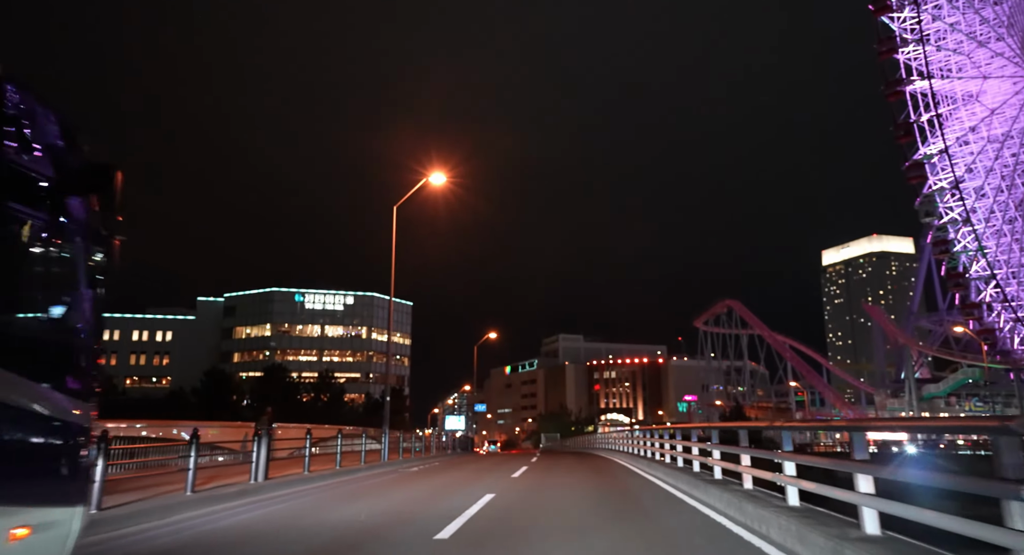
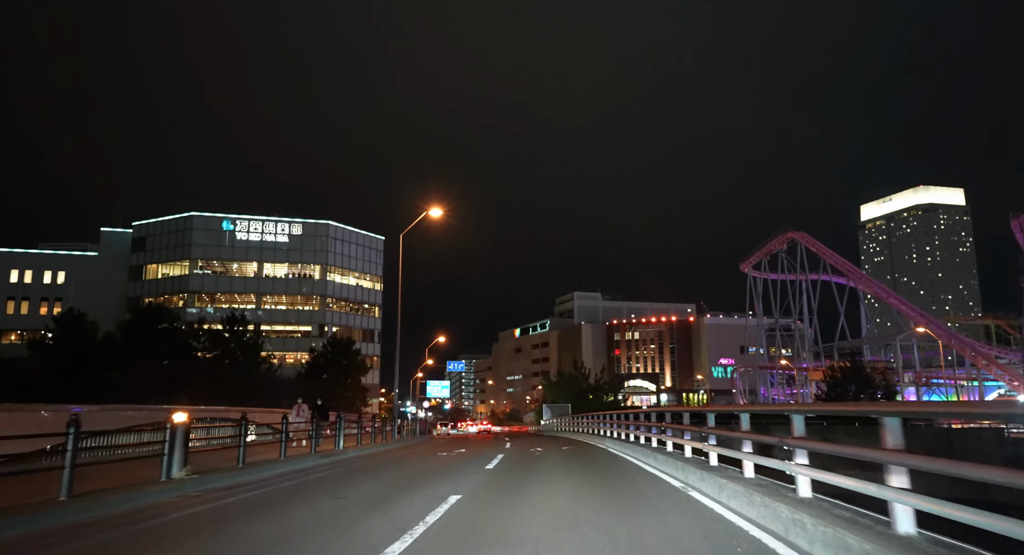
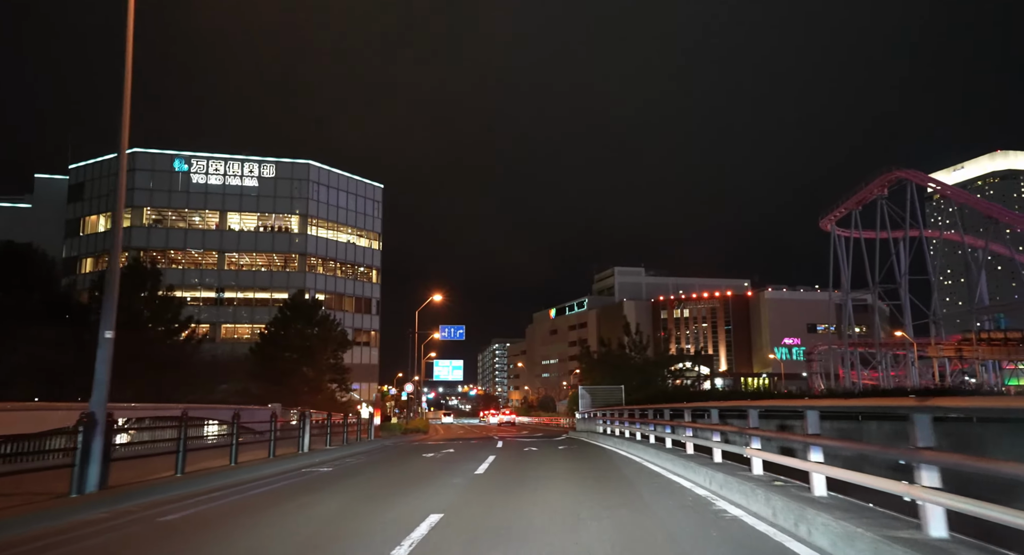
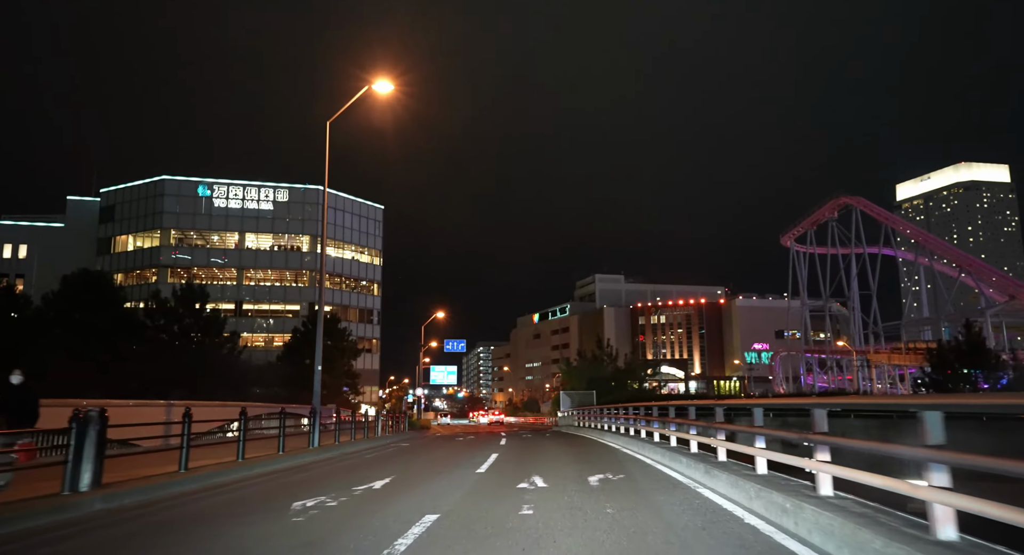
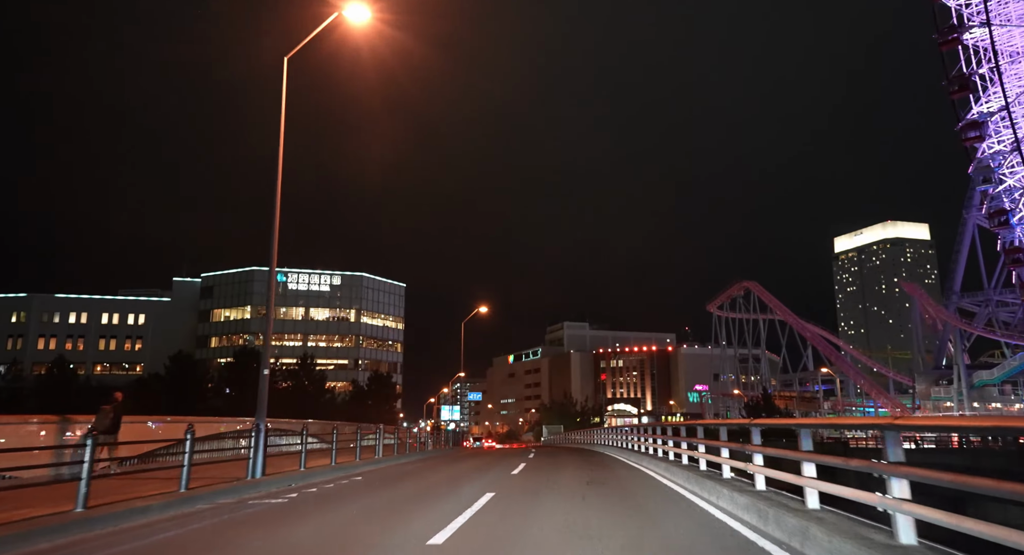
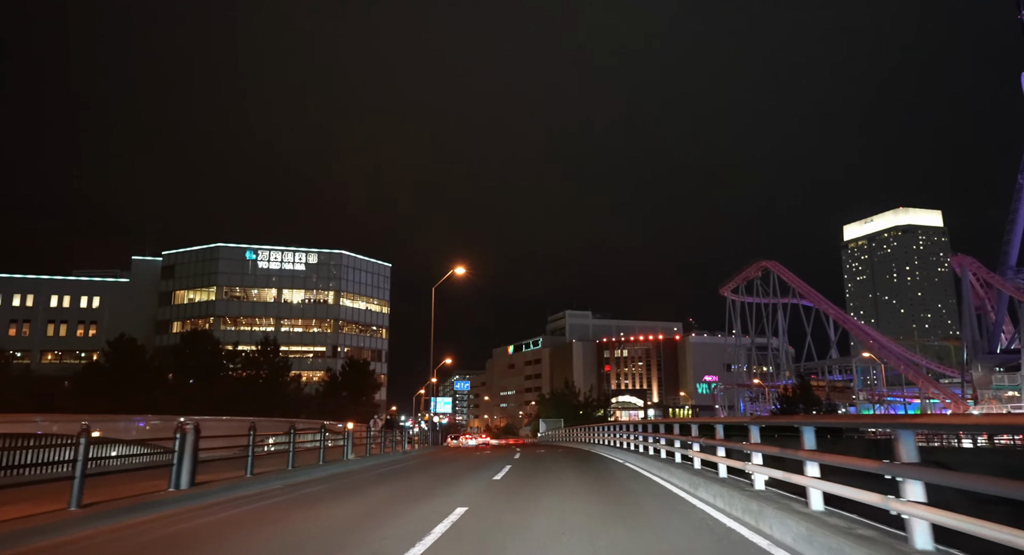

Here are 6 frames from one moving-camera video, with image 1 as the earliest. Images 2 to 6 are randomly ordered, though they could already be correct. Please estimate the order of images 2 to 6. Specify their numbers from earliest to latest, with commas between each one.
5, 6, 2, 4, 3
